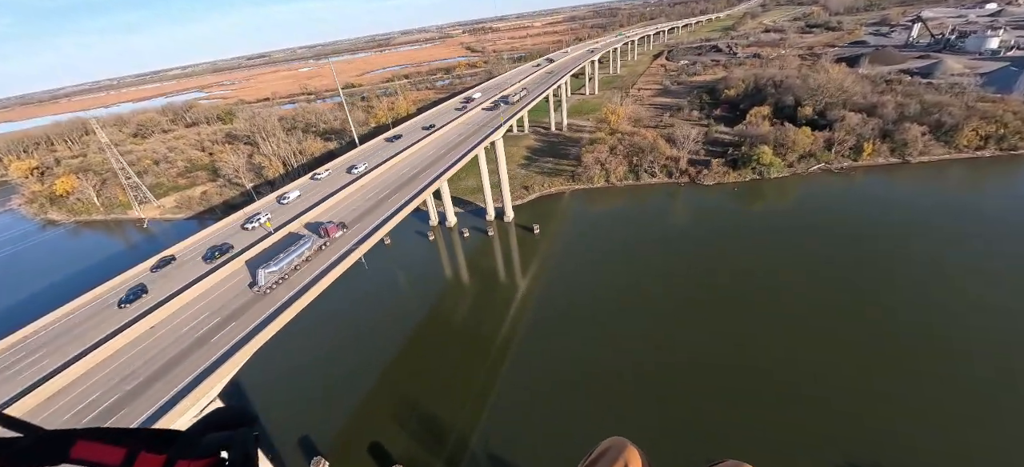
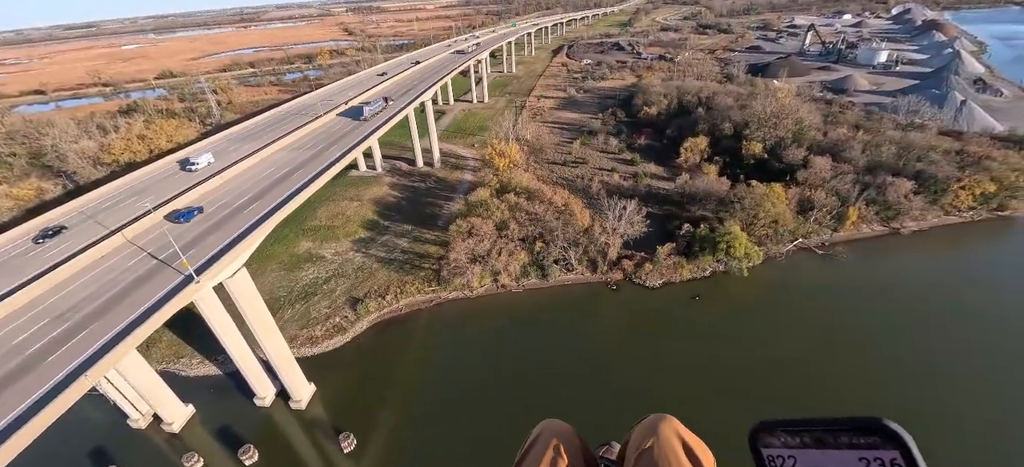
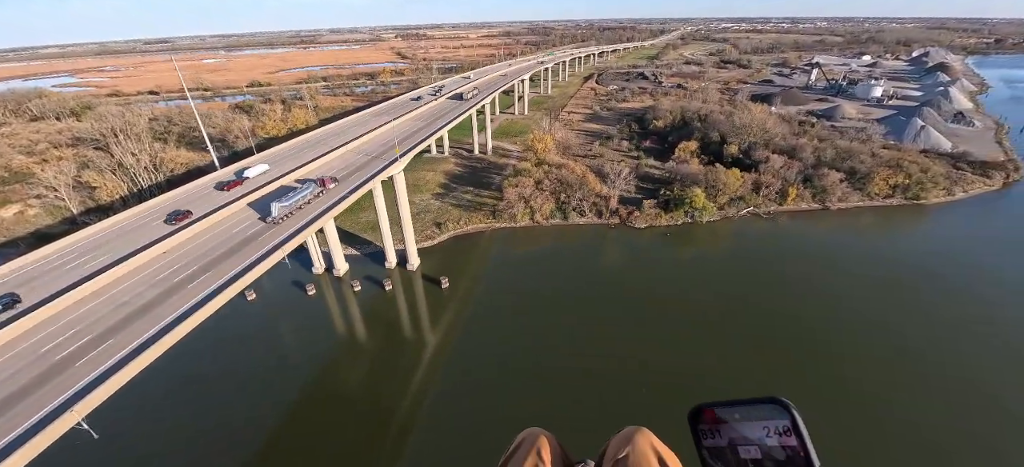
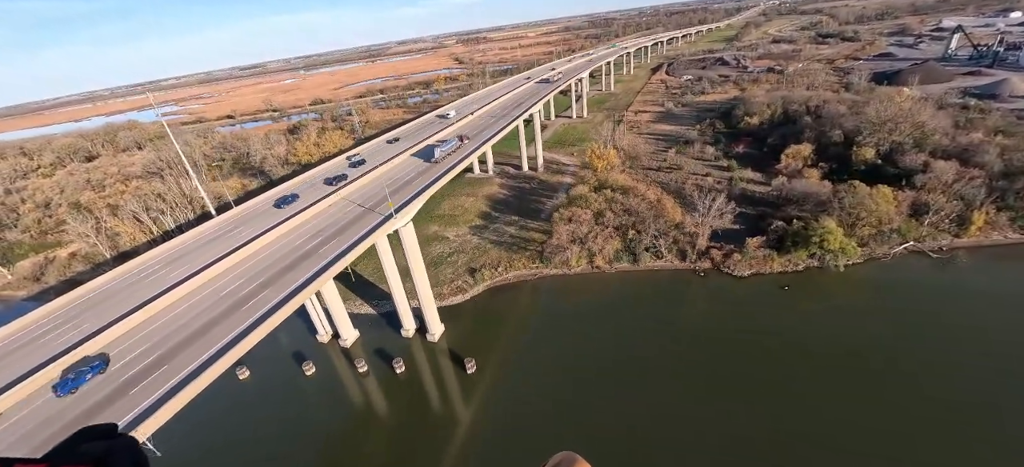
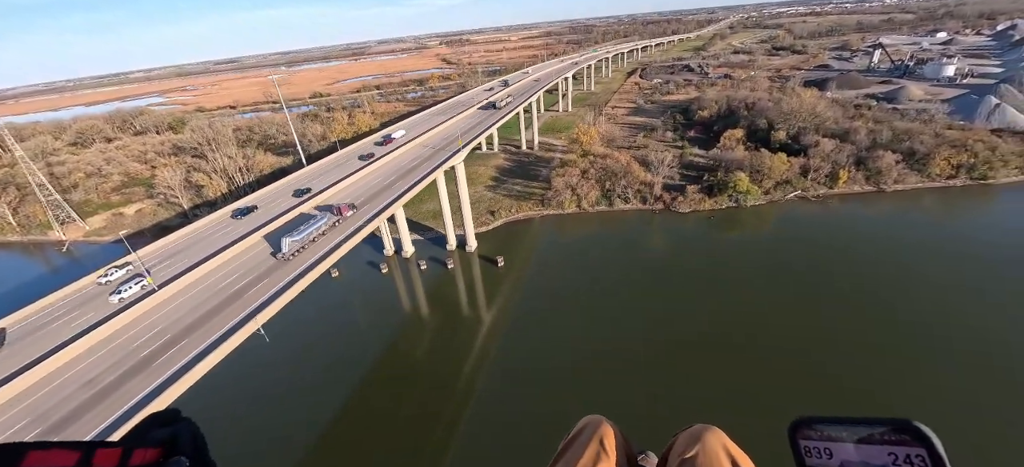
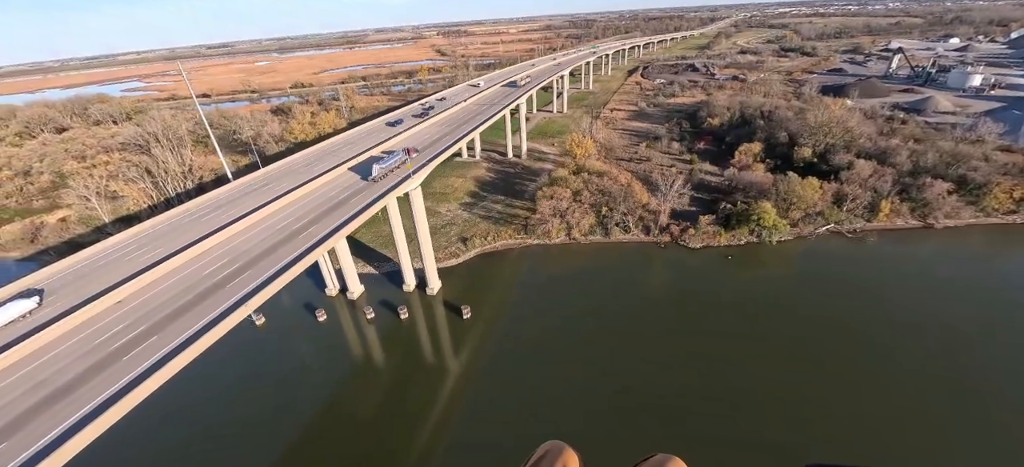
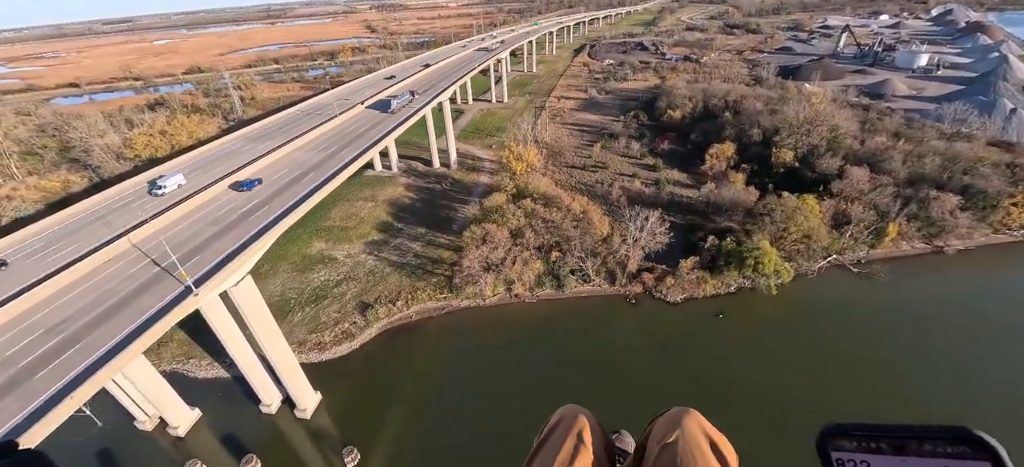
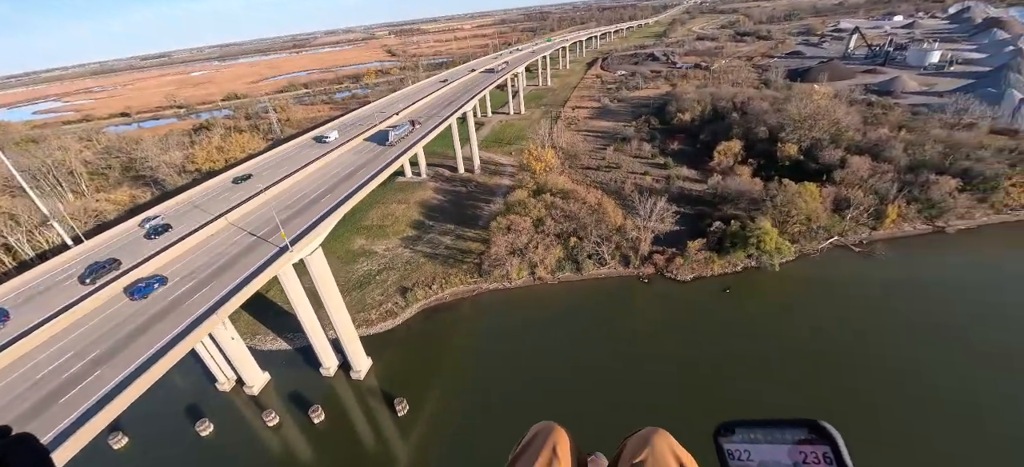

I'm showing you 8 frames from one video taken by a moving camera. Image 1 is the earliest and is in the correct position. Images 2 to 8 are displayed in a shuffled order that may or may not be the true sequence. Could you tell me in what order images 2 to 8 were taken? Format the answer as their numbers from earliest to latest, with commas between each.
5, 3, 6, 4, 8, 2, 7
